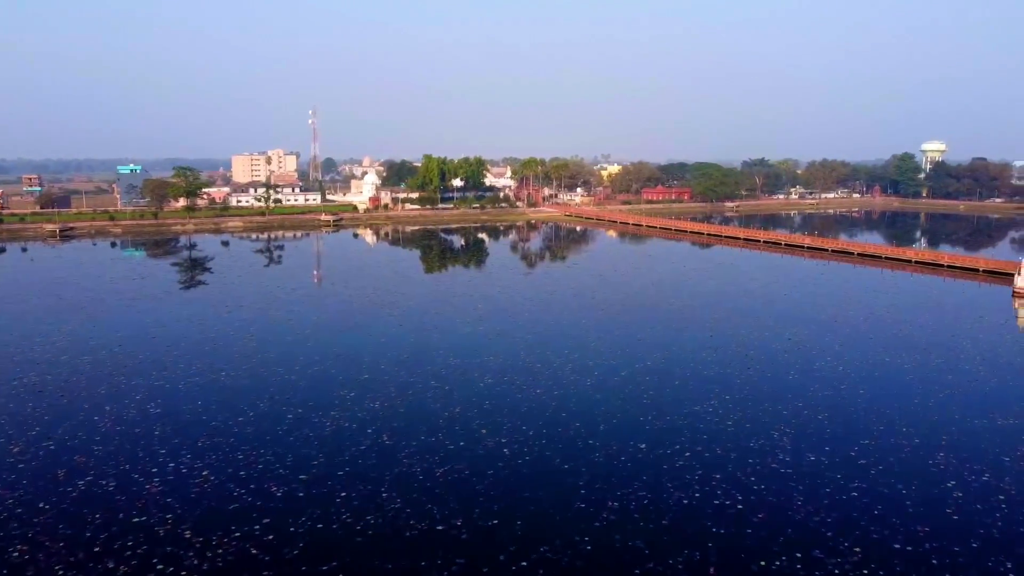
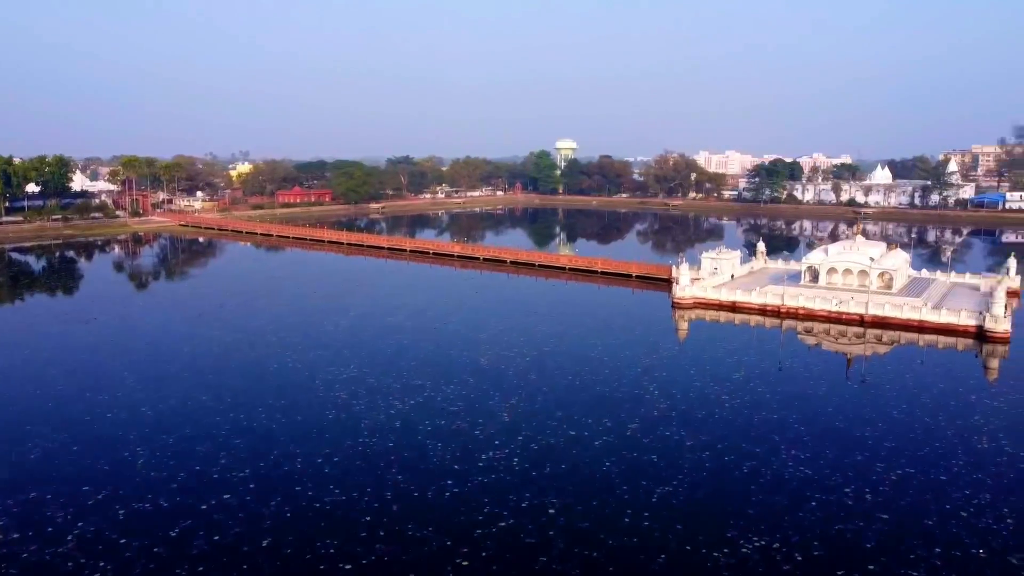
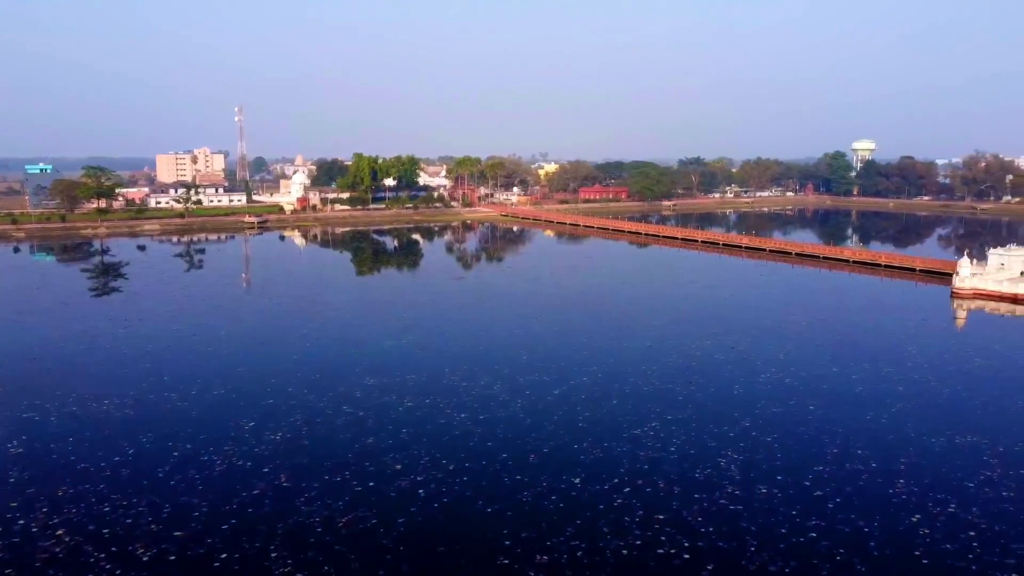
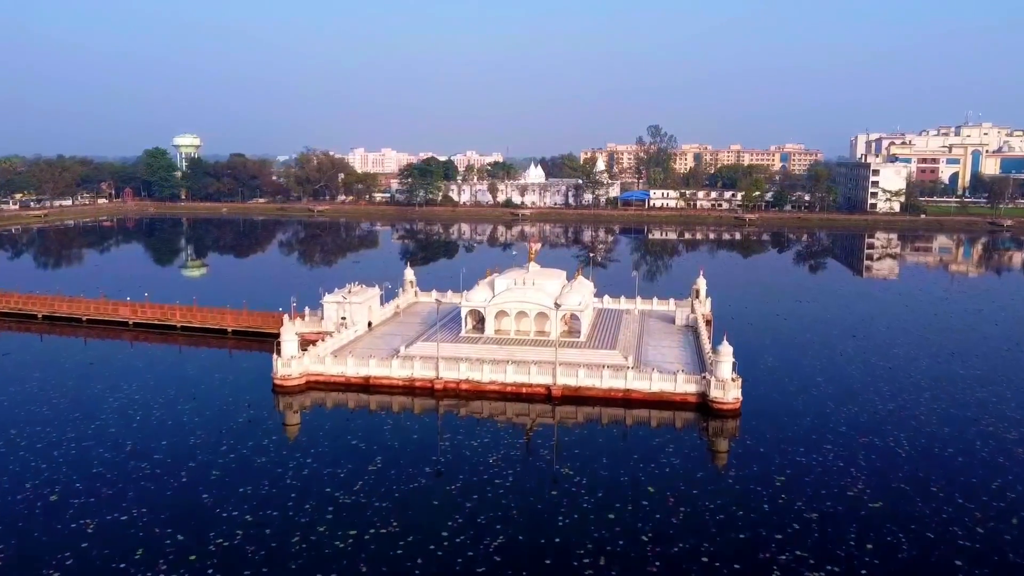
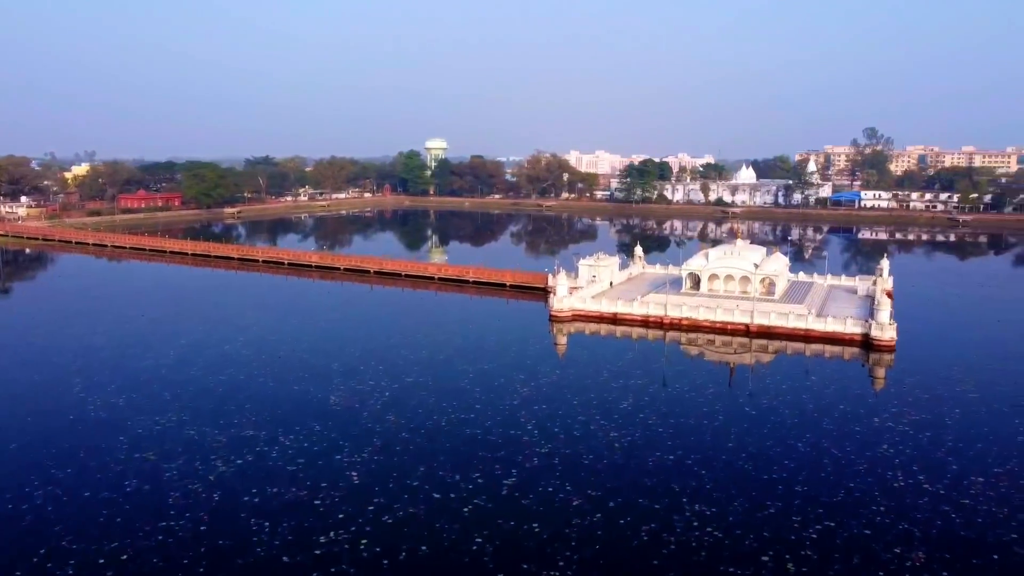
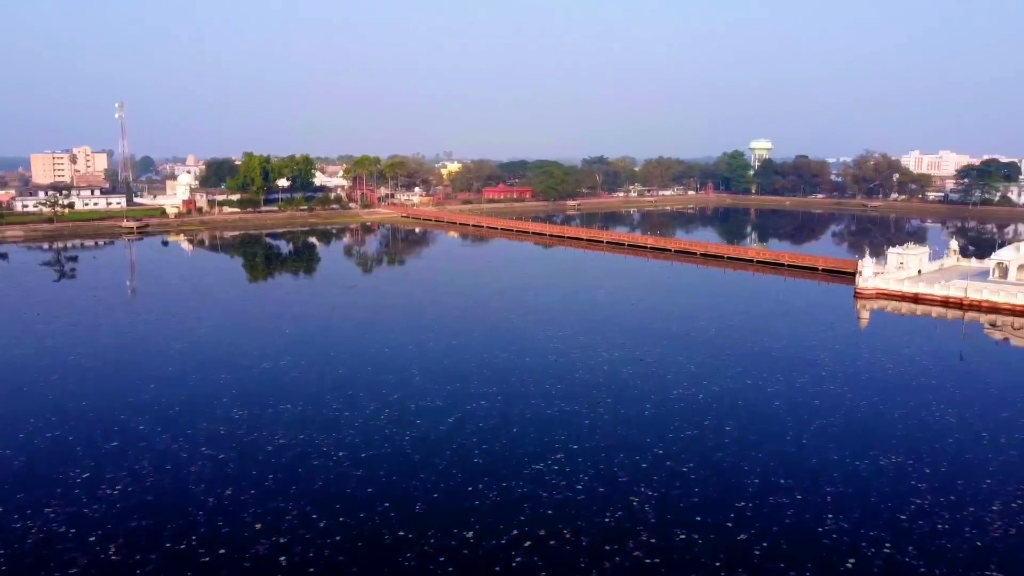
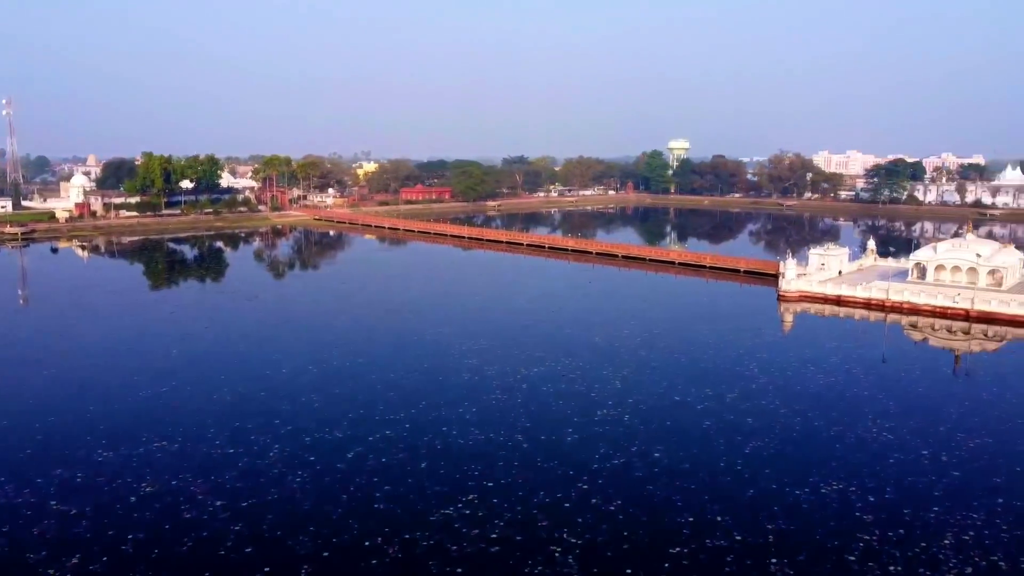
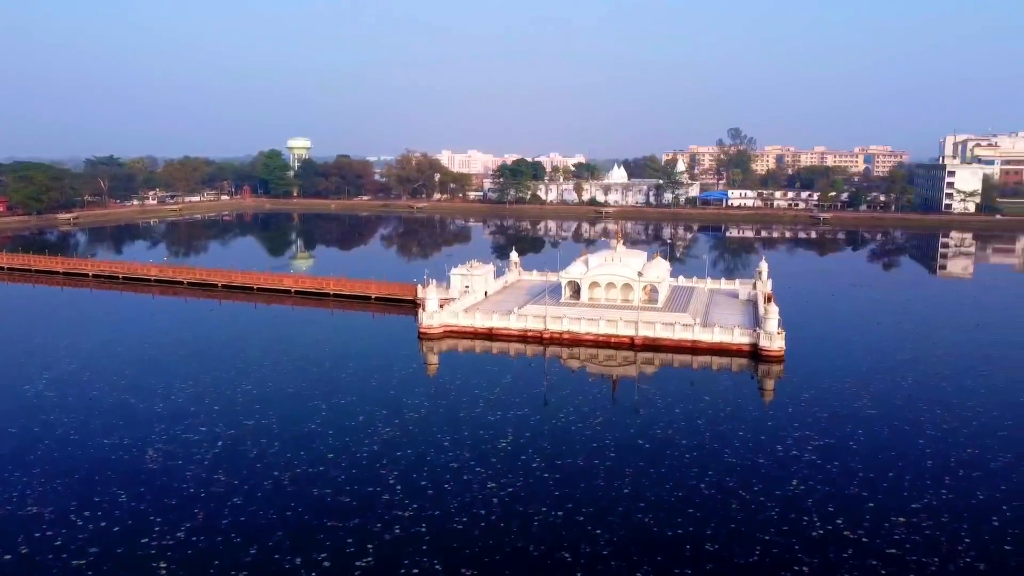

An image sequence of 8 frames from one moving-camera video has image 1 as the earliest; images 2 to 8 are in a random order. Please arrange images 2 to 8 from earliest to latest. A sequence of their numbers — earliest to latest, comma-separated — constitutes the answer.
3, 6, 7, 2, 5, 8, 4
